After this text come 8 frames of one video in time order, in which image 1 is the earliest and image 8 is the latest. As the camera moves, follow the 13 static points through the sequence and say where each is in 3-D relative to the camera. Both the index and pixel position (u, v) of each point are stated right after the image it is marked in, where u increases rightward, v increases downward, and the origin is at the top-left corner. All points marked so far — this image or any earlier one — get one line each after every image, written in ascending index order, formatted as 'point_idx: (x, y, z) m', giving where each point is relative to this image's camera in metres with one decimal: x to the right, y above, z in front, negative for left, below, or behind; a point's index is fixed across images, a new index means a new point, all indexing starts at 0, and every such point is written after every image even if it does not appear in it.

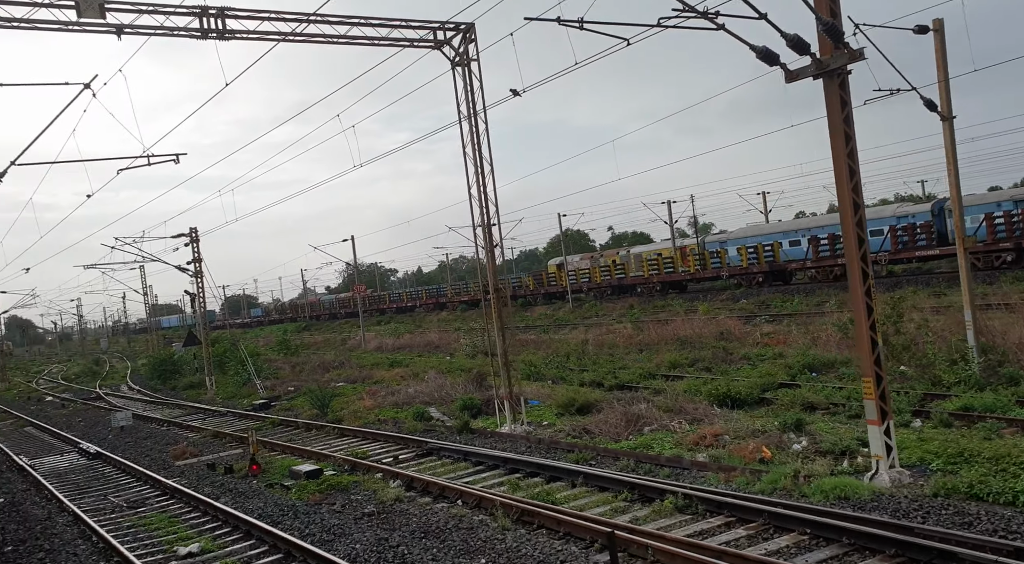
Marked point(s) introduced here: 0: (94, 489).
0: (-7.0, -3.5, +13.9) m
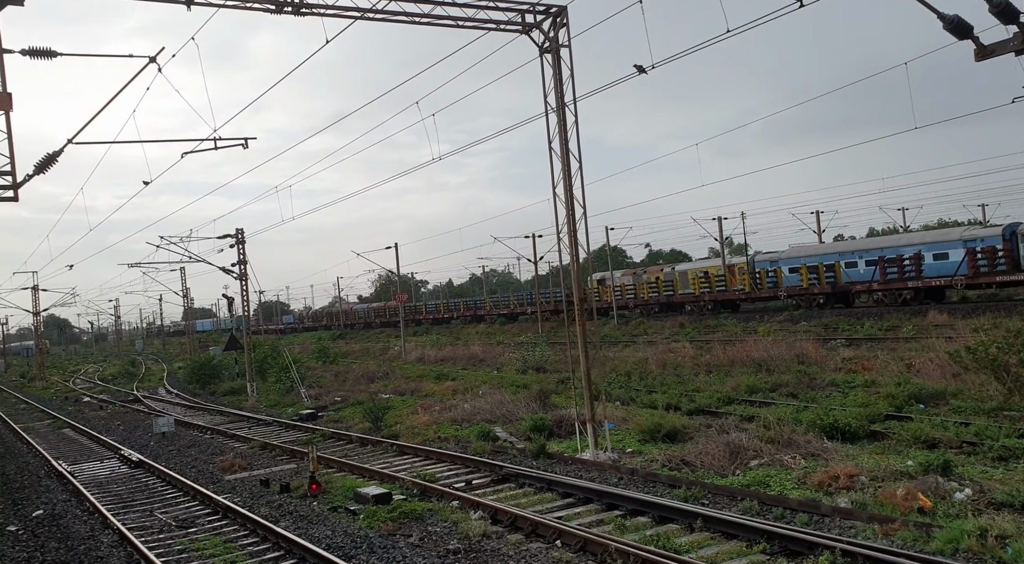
0: (-5.8, -3.4, +12.9) m
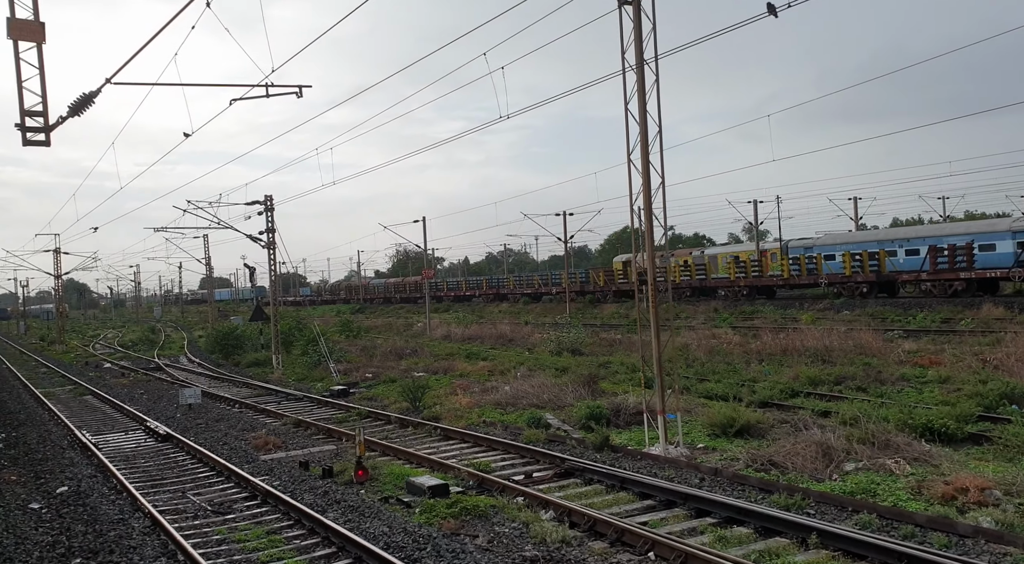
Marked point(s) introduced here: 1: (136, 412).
0: (-4.9, -2.9, +12.0) m
1: (-9.0, -3.1, +19.9) m
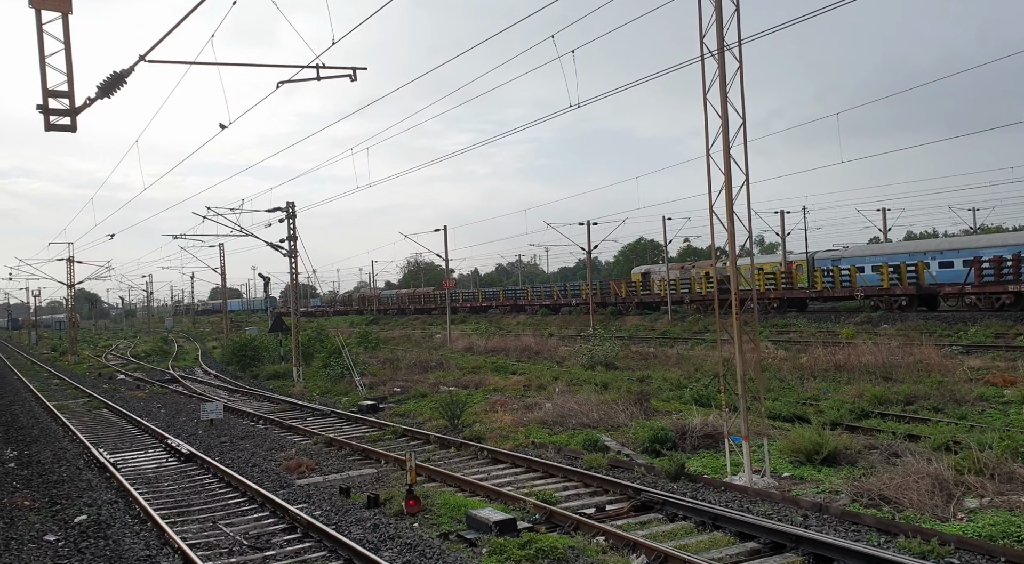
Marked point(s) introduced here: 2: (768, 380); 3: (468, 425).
0: (-4.1, -3.0, +10.9) m
1: (-8.1, -3.3, +18.9) m
2: (+5.9, -2.3, +19.4) m
3: (-0.8, -2.7, +15.9) m
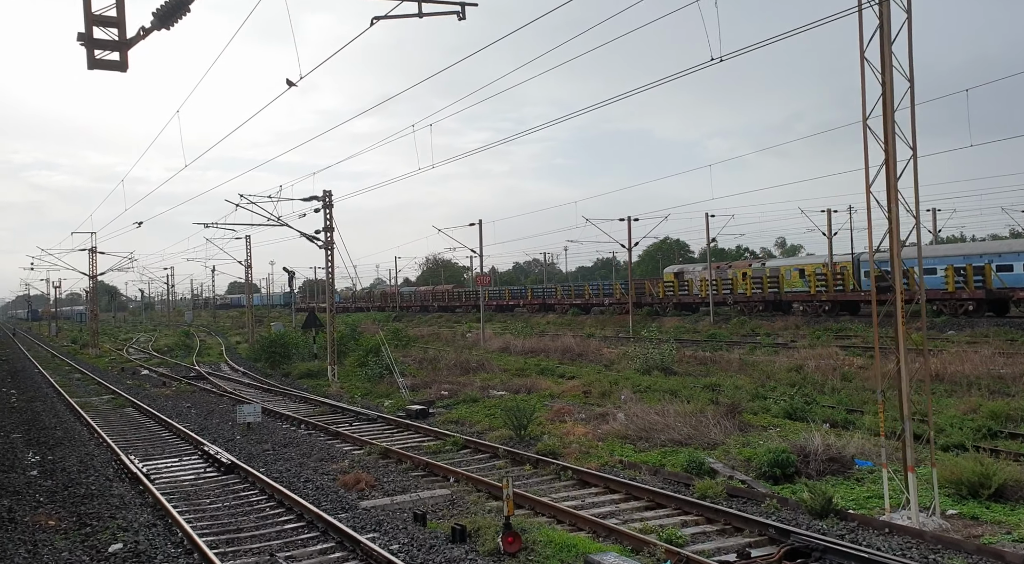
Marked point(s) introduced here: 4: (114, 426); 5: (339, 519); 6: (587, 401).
0: (-3.0, -2.9, +9.4) m
1: (-6.7, -3.1, +17.4) m
2: (+7.3, -2.3, +17.6) m
3: (+0.4, -2.6, +14.2) m
4: (-9.2, -3.3, +19.4) m
5: (-2.1, -2.8, +9.9) m
6: (+1.6, -2.6, +18.0) m
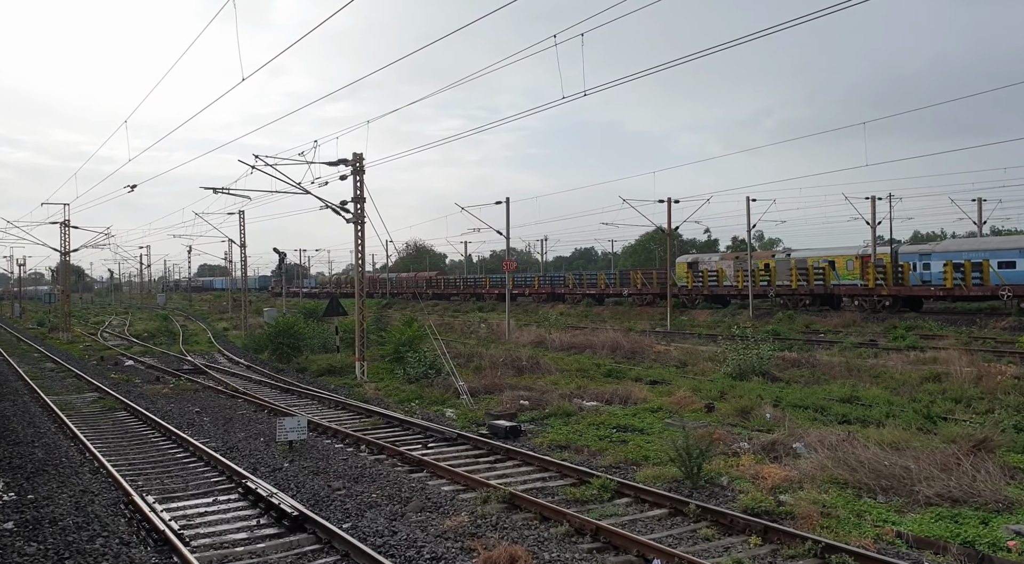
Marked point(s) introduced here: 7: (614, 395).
0: (-0.7, -2.7, +5.3) m
1: (-4.7, -2.7, +13.2) m
2: (+9.3, -2.2, +13.9) m
3: (+2.5, -2.4, +10.3) m
4: (-7.3, -2.9, +15.1) m
5: (+0.2, -2.6, +5.9) m
6: (+3.6, -2.3, +14.1) m
7: (+2.1, -2.4, +17.6) m
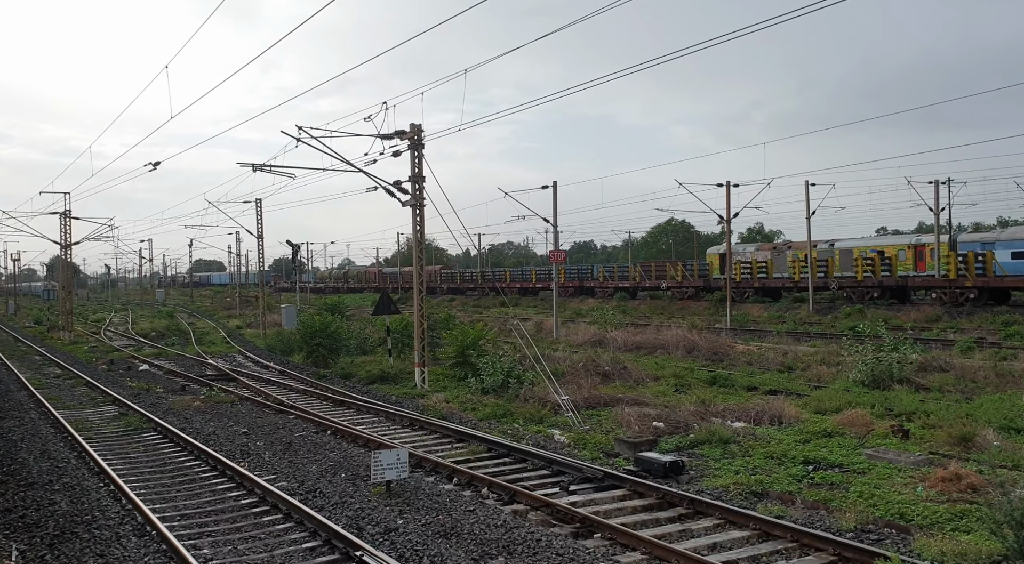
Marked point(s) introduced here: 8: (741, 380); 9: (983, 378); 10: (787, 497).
0: (+1.5, -2.7, +2.2) m
1: (-2.6, -2.6, +10.0) m
2: (+11.4, -2.0, +10.8) m
3: (+4.7, -2.3, +7.2) m
4: (-5.2, -2.8, +11.9) m
5: (+2.3, -2.6, +2.7) m
6: (+5.7, -2.2, +11.0) m
7: (+4.2, -2.3, +14.4) m
8: (+5.3, -2.2, +19.1) m
9: (+10.1, -2.0, +17.9) m
10: (+3.2, -2.5, +9.5) m
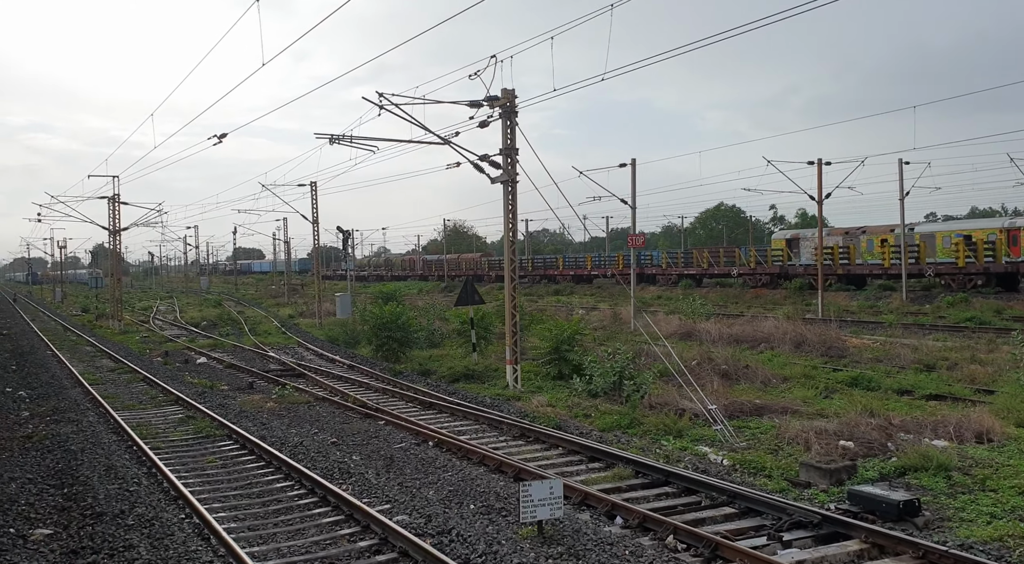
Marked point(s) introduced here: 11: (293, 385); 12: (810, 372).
0: (+3.0, -2.7, -0.2) m
1: (-0.8, -2.5, +7.9) m
2: (+13.3, -1.9, +8.0) m
3: (+6.4, -2.3, +4.7) m
4: (-3.3, -2.6, +9.8) m
5: (+3.9, -2.6, +0.3) m
6: (+7.6, -2.1, +8.5) m
7: (+6.2, -2.1, +12.0) m
8: (+7.5, -2.0, +16.6) m
9: (+12.3, -1.8, +15.2) m
10: (+5.0, -2.3, +7.1) m
11: (-5.1, -2.4, +19.6) m
12: (+6.5, -1.9, +18.0) m
